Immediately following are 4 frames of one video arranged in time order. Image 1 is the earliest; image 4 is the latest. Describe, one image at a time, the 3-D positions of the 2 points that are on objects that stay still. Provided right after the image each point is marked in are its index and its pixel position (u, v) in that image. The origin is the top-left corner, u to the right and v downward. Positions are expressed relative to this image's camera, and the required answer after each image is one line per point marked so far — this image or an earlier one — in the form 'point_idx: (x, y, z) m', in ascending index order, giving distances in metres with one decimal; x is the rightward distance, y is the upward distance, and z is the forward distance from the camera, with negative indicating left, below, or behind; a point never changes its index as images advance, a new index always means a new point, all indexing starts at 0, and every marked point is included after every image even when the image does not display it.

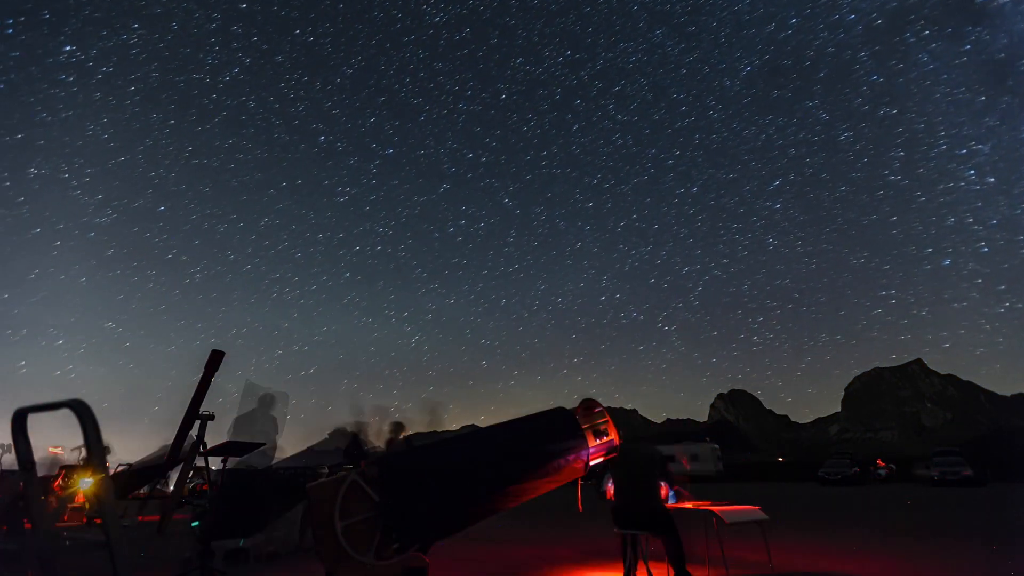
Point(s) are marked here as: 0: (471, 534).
0: (-0.7, -5.8, +14.2) m
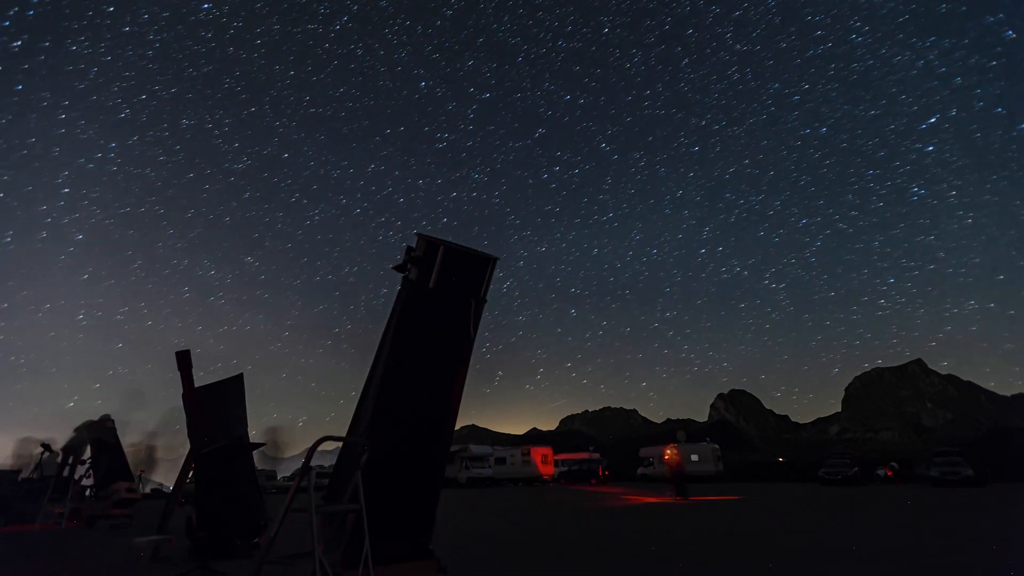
0: (-1.6, -7.5, +19.2) m
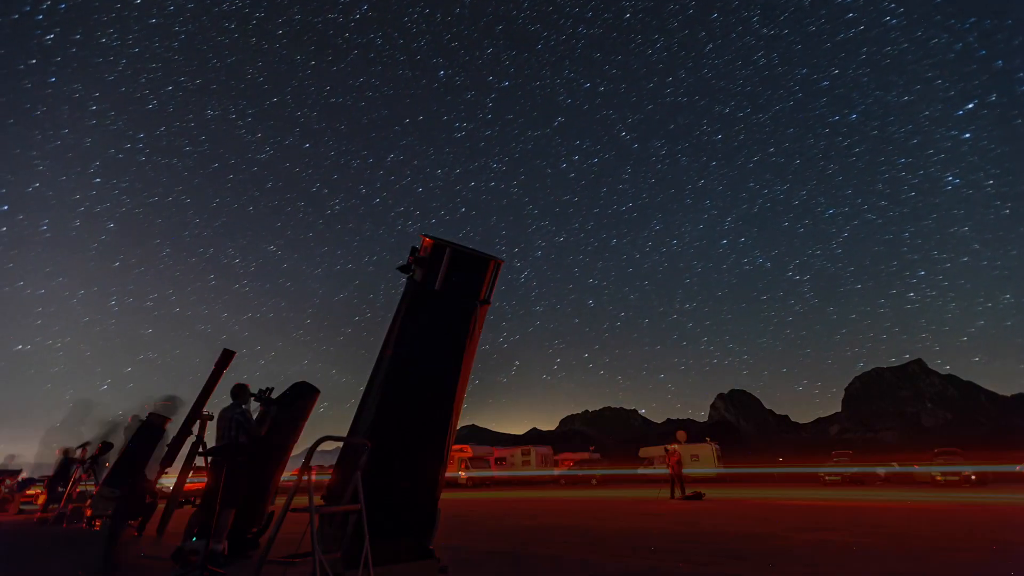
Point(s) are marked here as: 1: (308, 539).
0: (-1.9, -7.8, +20.0) m
1: (-5.3, -6.6, +17.0) m
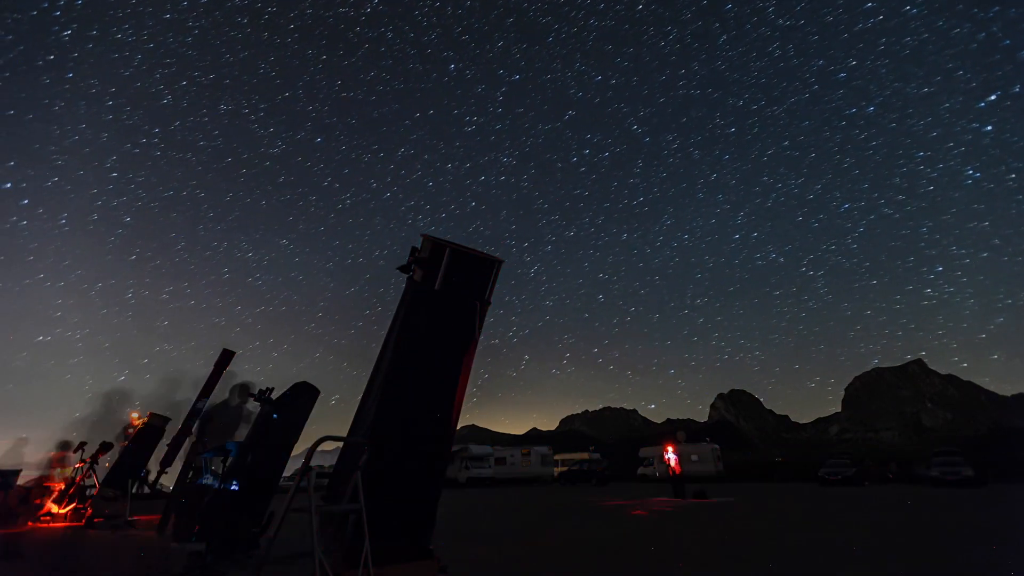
0: (-2.0, -7.9, +20.5) m
1: (-5.5, -6.8, +17.4) m
